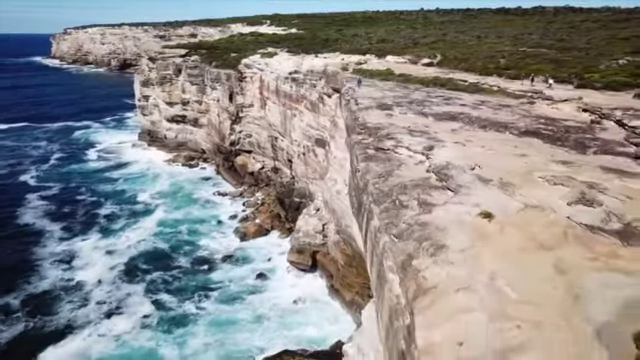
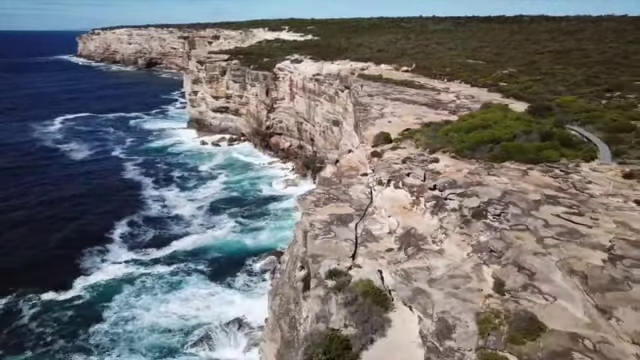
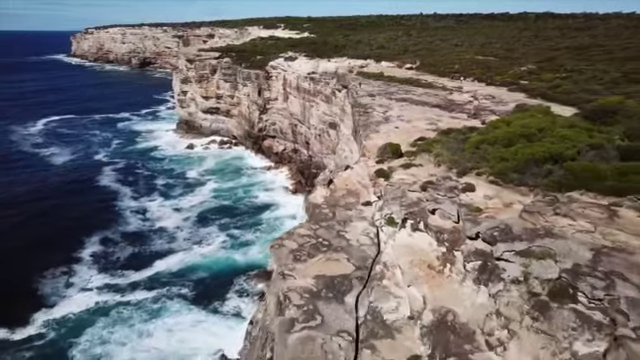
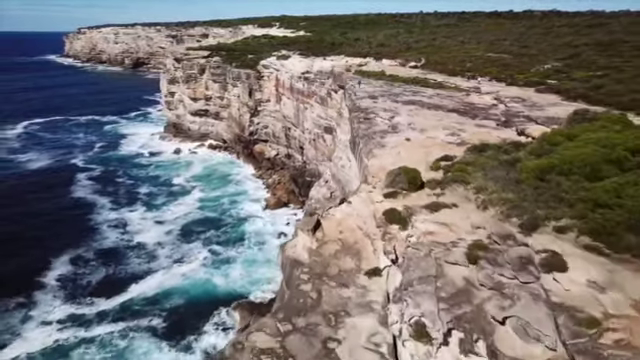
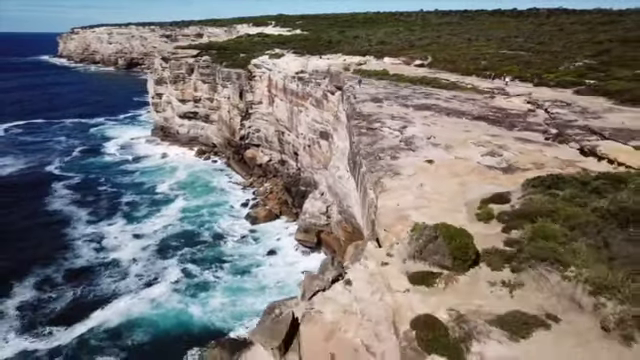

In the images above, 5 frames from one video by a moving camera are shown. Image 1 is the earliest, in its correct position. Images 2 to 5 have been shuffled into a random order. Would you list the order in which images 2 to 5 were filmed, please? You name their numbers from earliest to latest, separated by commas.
5, 4, 3, 2
